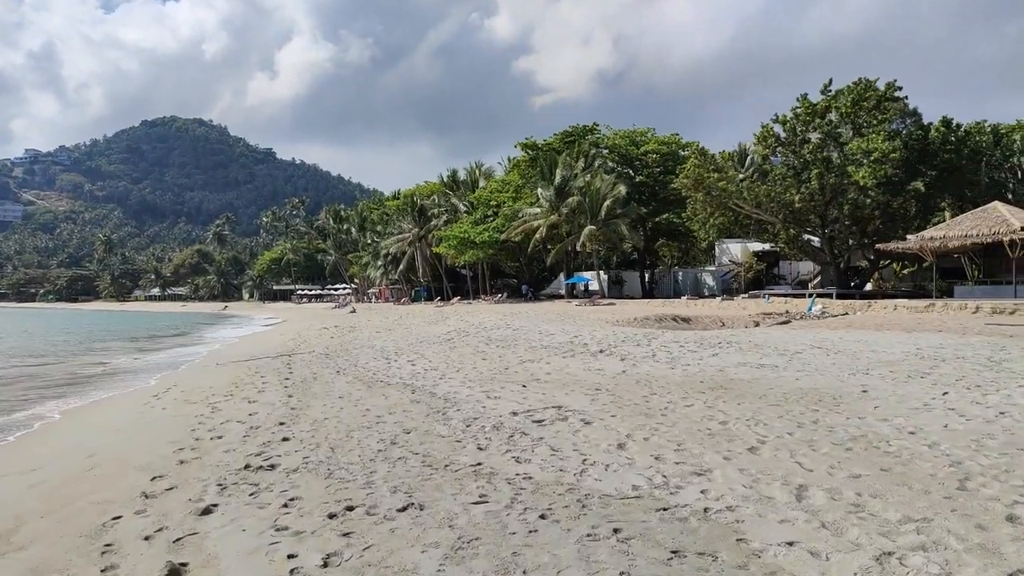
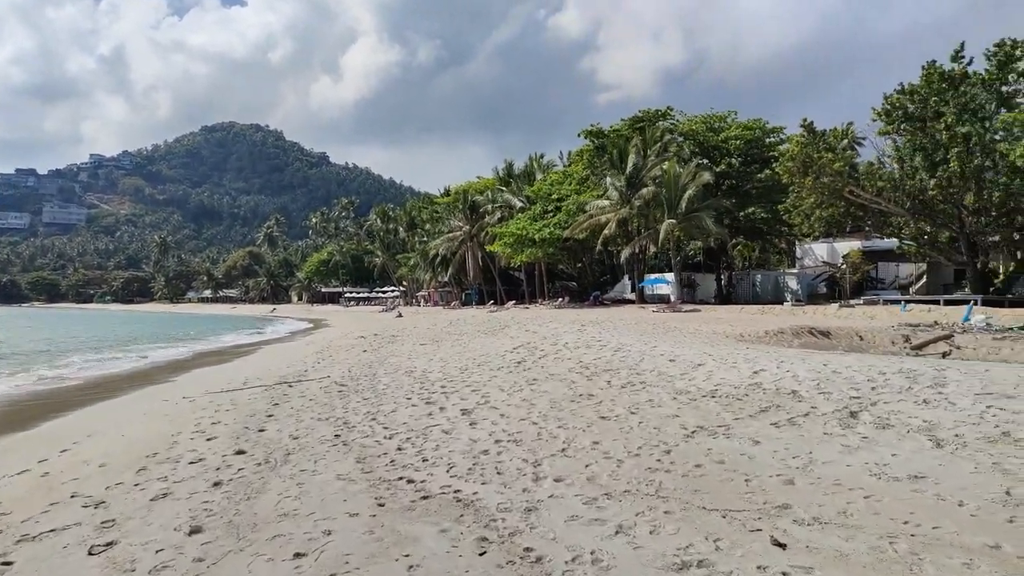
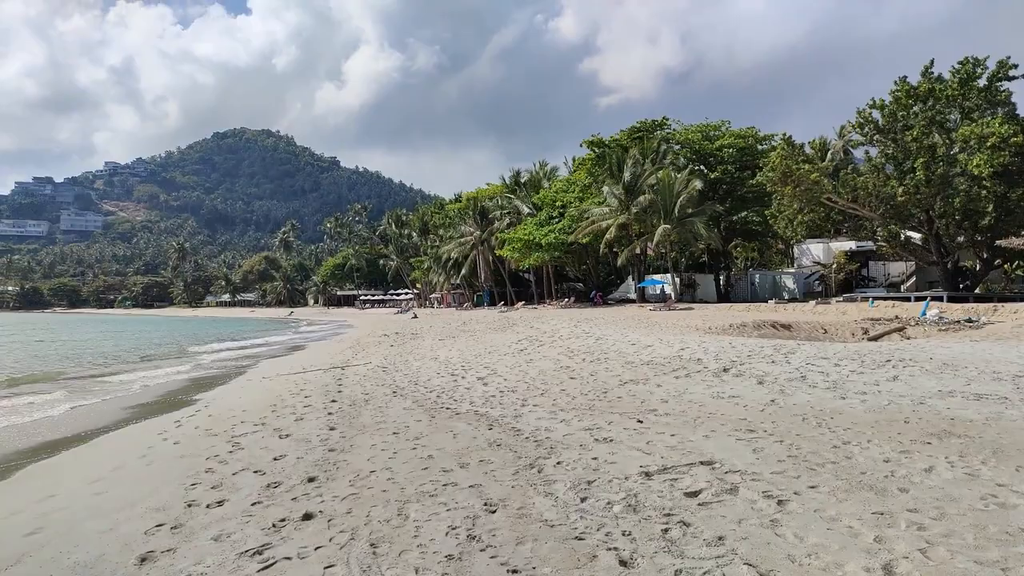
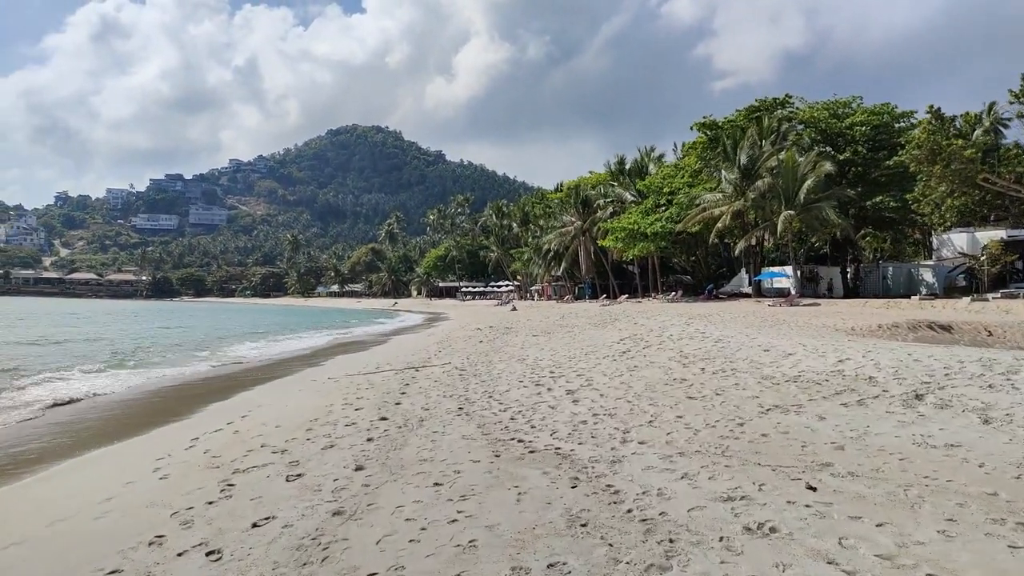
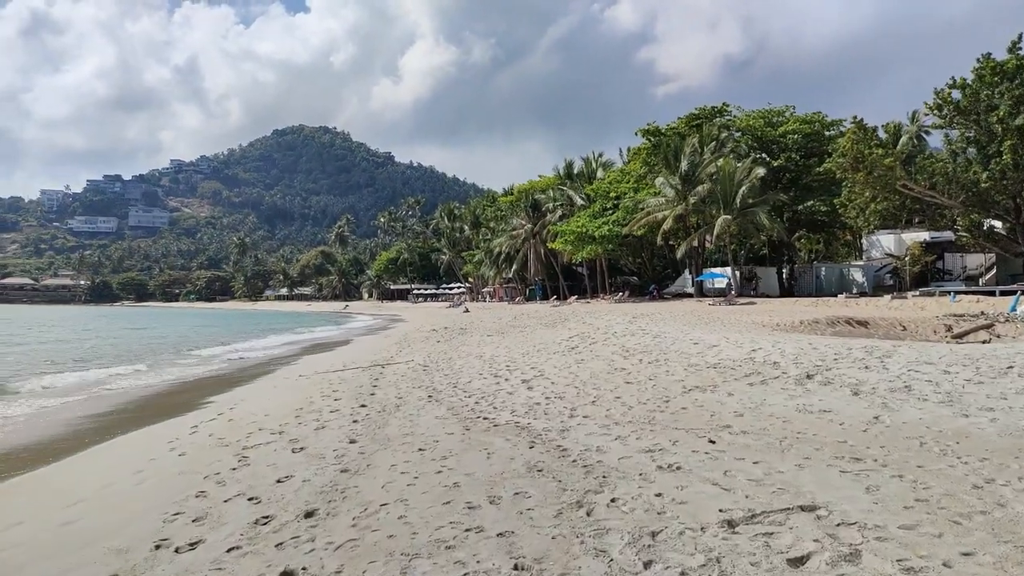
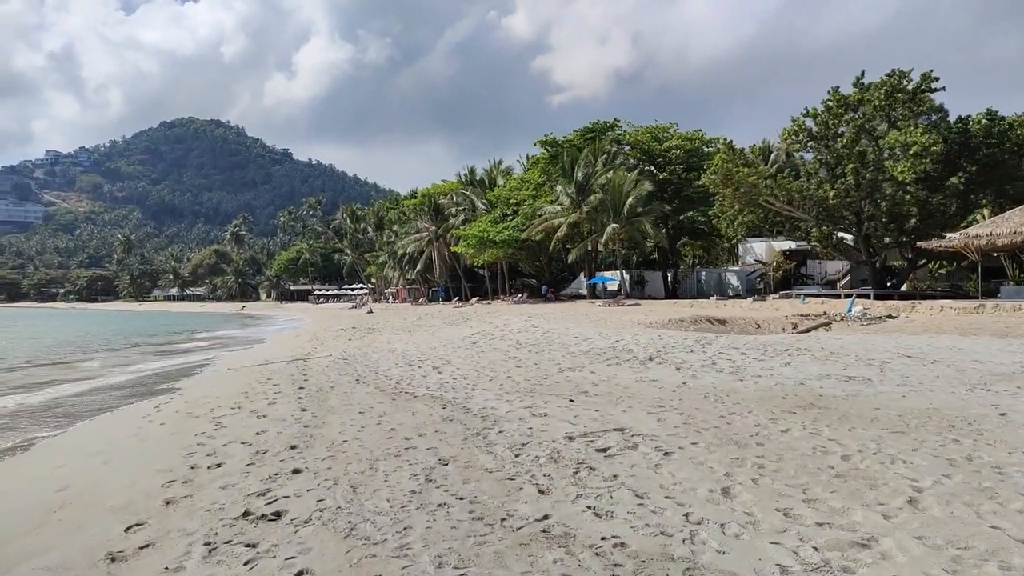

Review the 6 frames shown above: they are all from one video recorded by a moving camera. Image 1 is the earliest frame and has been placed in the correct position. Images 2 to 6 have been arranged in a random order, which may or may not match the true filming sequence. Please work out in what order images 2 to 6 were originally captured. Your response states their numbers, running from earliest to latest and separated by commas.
6, 3, 5, 4, 2
